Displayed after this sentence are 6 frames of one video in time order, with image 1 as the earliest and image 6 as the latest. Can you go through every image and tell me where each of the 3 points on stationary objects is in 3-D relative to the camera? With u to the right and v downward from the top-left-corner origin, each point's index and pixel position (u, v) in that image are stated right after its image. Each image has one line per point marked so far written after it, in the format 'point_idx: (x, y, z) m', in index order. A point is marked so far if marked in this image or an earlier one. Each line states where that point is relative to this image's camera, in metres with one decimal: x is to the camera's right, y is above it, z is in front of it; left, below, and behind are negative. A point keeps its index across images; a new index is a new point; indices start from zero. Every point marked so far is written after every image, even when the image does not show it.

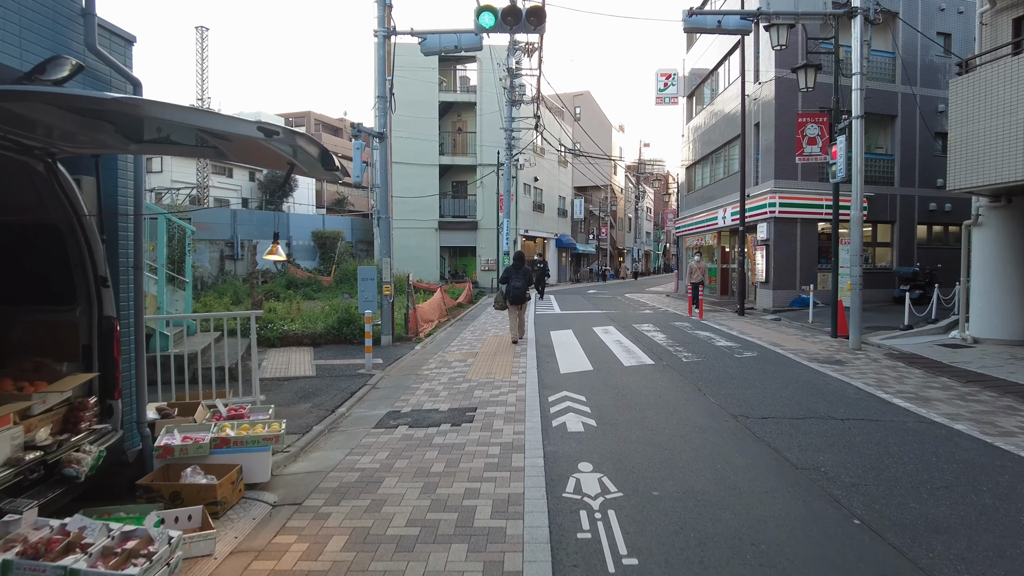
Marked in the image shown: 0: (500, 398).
0: (-0.1, -1.2, +7.5) m
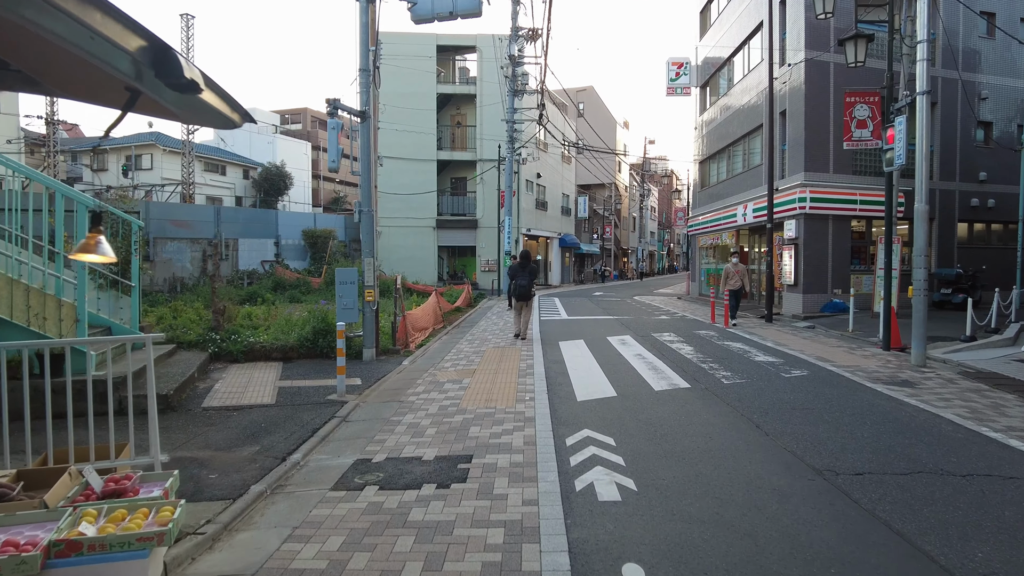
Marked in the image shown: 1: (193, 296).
0: (-0.1, -1.3, +5.8) m
1: (-8.9, -0.2, +19.8) m
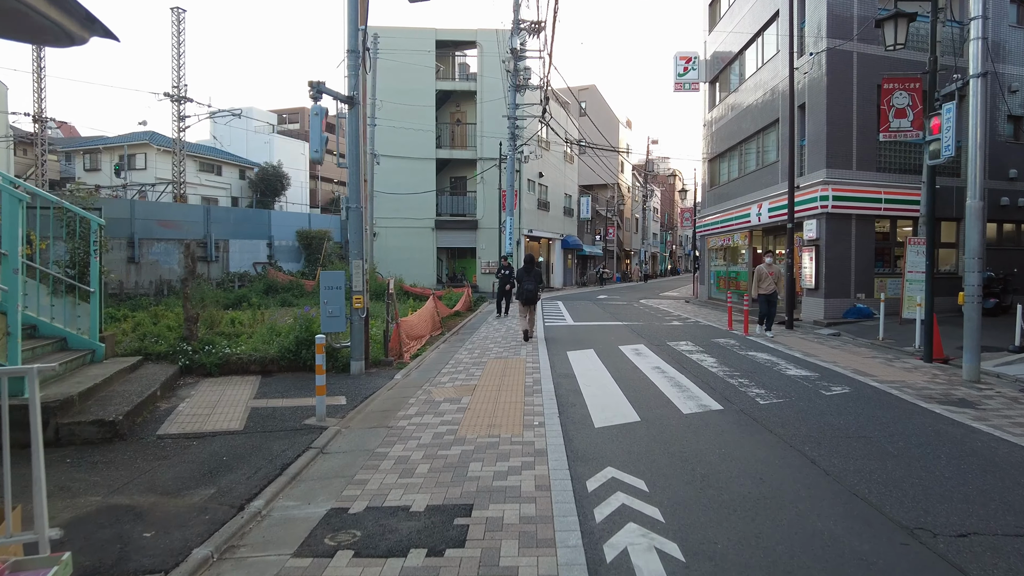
0: (0.0, -1.3, +4.8) m
1: (-8.8, -0.3, +18.7) m
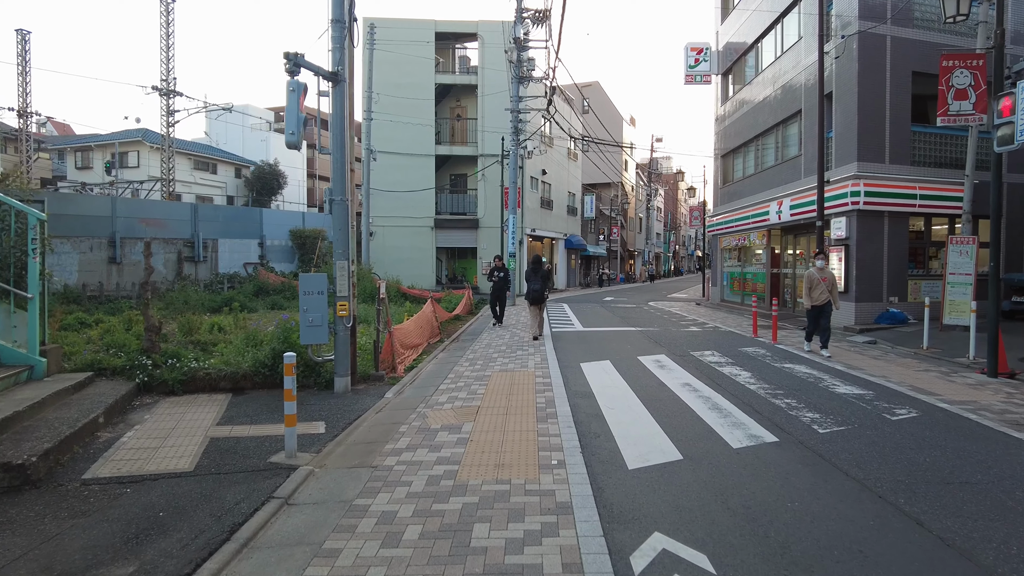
0: (+0.1, -1.4, +3.6) m
1: (-8.7, -0.4, +17.6) m
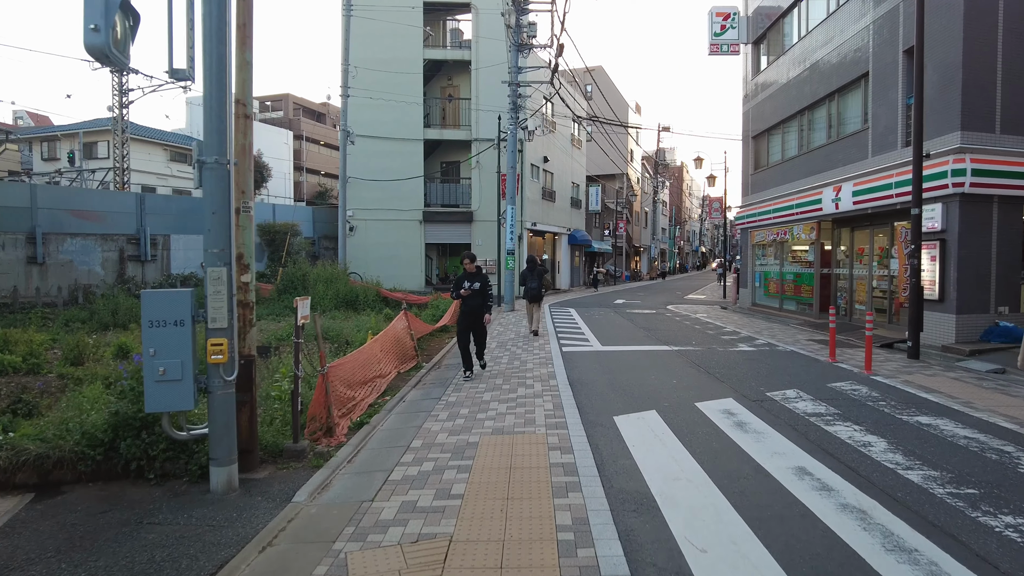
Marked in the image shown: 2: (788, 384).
0: (+0.1, -1.6, +0.2) m
1: (-8.8, -0.5, +14.2) m
2: (+3.3, -1.1, +8.4) m
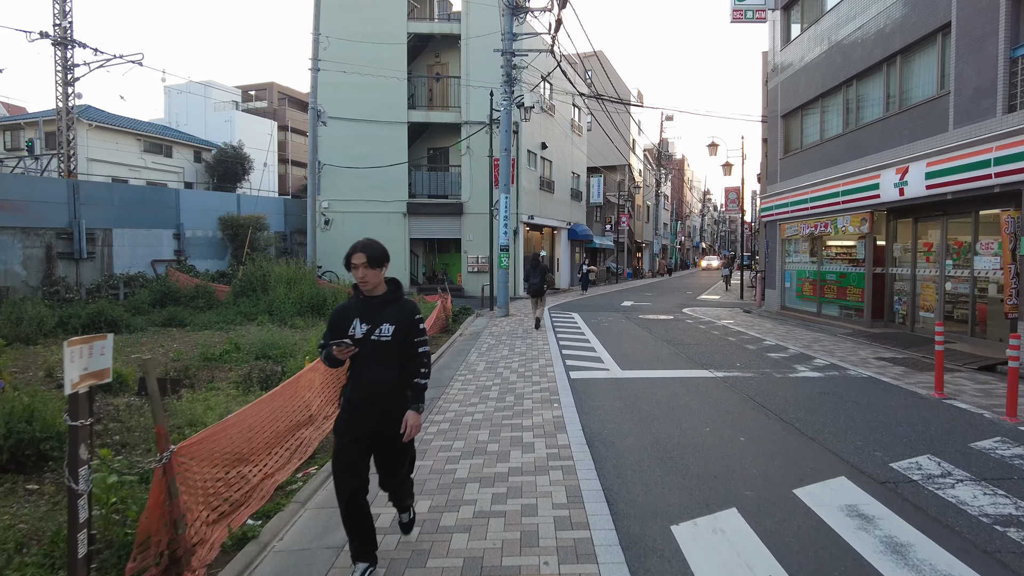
0: (0.0, -1.7, -2.5) m
1: (-8.9, -0.6, +11.4) m
2: (+3.2, -1.2, +5.7) m
